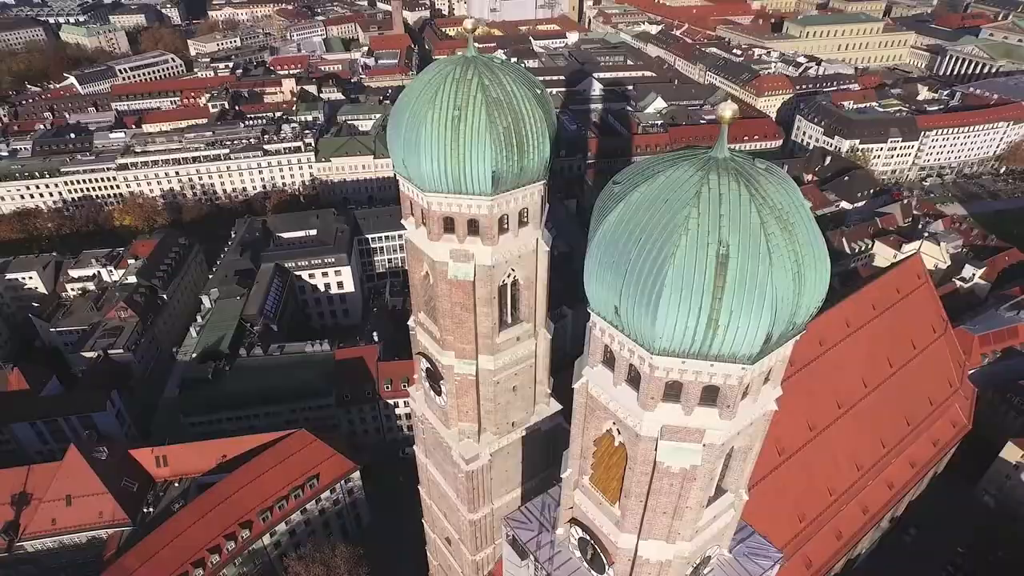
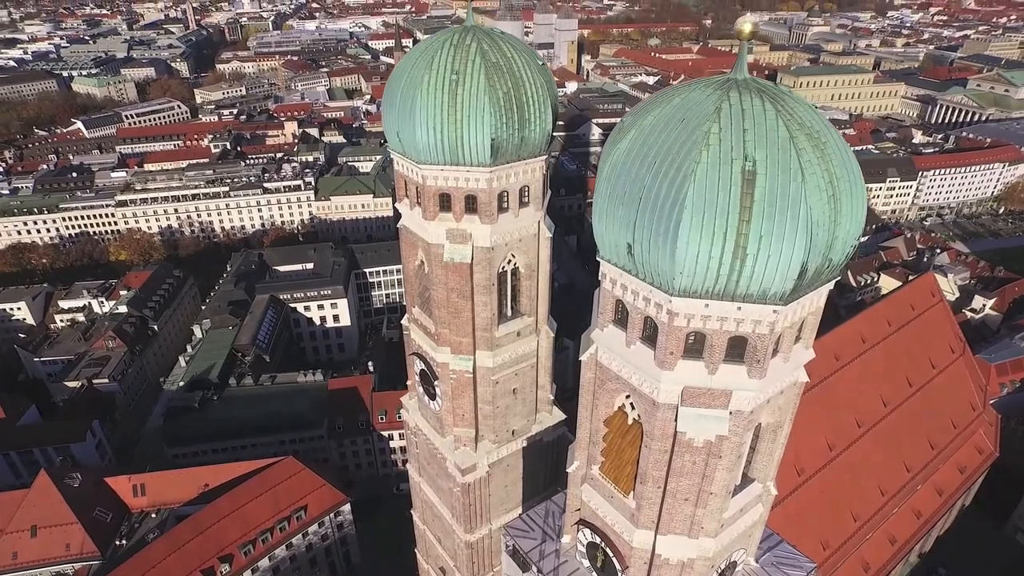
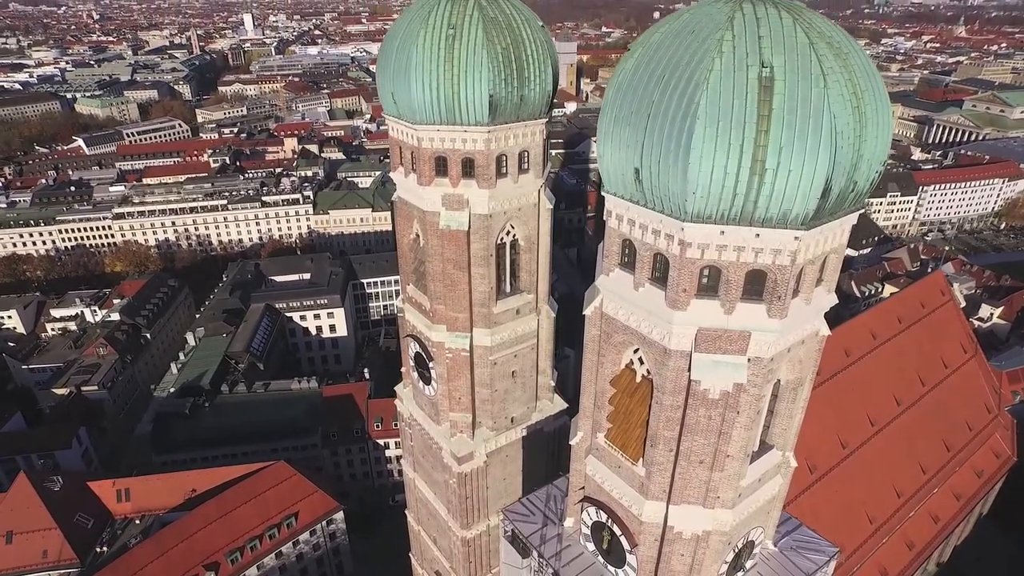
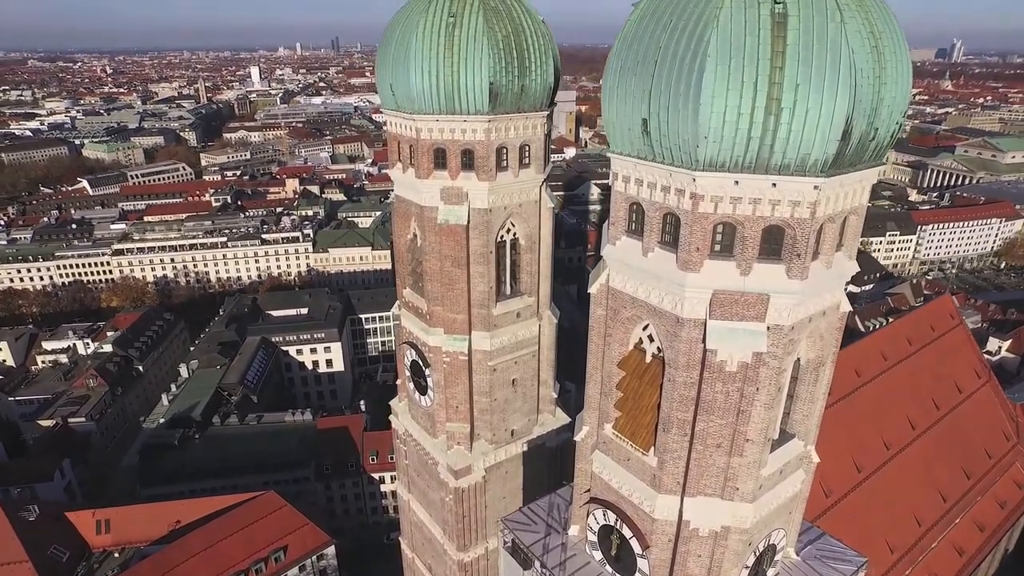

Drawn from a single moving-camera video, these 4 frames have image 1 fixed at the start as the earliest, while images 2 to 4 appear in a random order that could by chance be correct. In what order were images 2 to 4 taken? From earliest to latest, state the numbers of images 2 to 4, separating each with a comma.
2, 3, 4
